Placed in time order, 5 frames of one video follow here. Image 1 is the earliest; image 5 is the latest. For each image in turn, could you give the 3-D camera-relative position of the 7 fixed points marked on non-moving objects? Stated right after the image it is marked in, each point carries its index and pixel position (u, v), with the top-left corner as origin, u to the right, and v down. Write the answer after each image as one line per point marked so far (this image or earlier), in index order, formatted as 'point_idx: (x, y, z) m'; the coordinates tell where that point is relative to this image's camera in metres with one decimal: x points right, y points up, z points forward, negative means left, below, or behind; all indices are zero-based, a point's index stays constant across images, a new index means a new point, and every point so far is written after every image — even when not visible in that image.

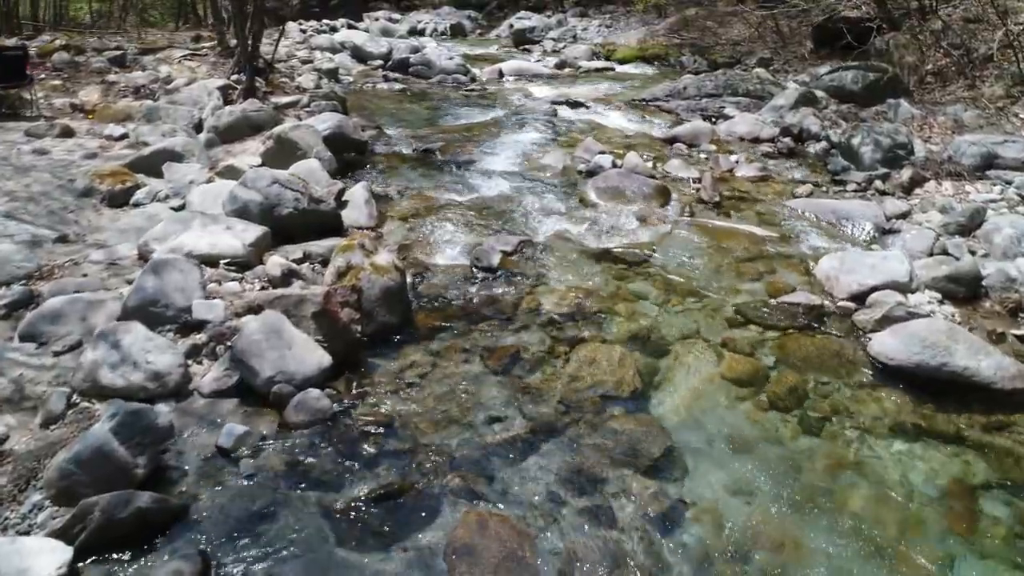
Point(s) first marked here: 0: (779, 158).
0: (+3.2, +1.6, +9.0) m
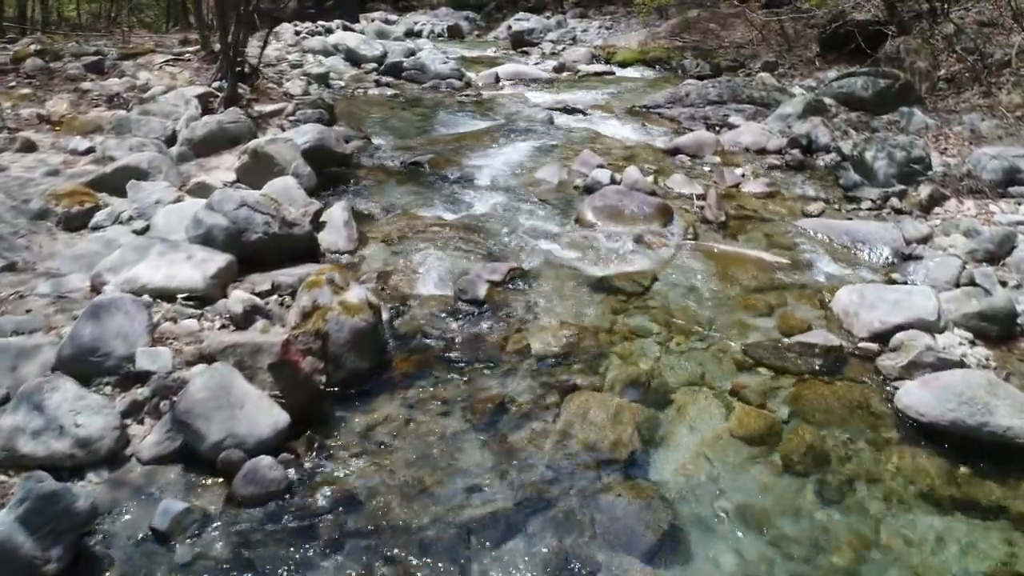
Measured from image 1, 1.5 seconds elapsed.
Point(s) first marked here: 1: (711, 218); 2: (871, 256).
0: (+3.1, +1.3, +8.5) m
1: (+1.8, +0.6, +6.9) m
2: (+2.9, +0.3, +6.1) m
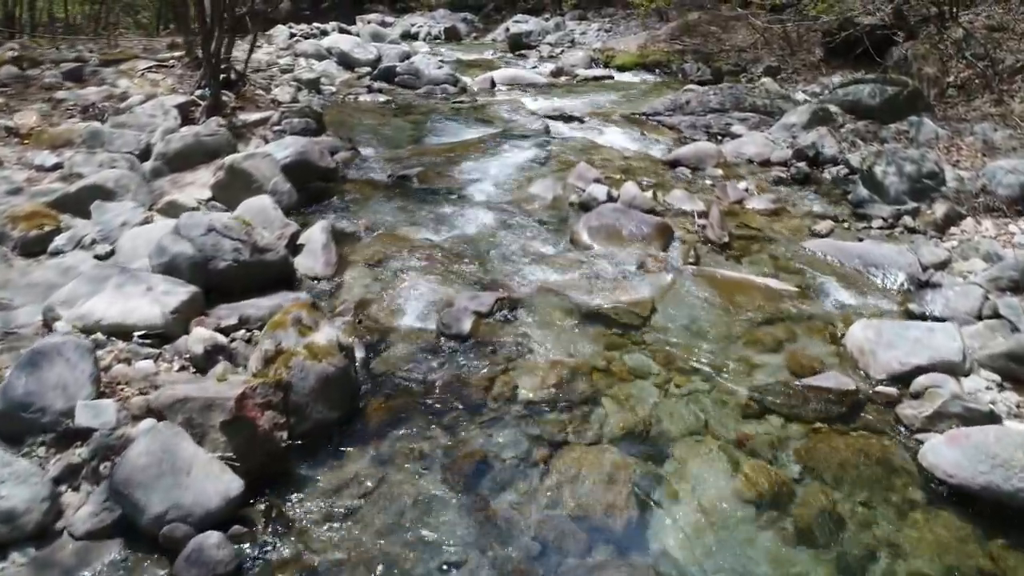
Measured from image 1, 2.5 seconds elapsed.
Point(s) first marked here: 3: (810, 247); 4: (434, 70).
0: (+3.0, +1.1, +8.1) m
1: (+1.7, +0.4, +6.5) m
2: (+2.8, 0.0, +5.7) m
3: (+2.5, +0.3, +6.3) m
4: (-1.4, +4.0, +14.1) m
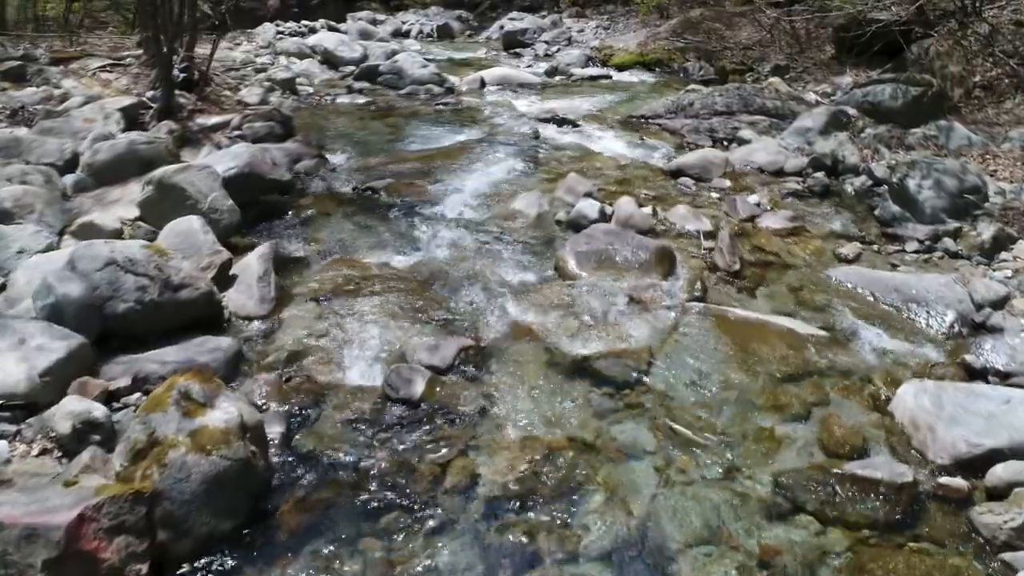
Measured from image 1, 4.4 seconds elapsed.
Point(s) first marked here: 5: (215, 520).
0: (+2.8, +0.8, +7.2) m
1: (+1.5, +0.2, +5.5) m
2: (+2.6, -0.2, +4.7) m
3: (+2.3, +0.1, +5.4) m
4: (-1.6, +3.8, +13.1) m
5: (-1.1, -0.9, +2.9) m
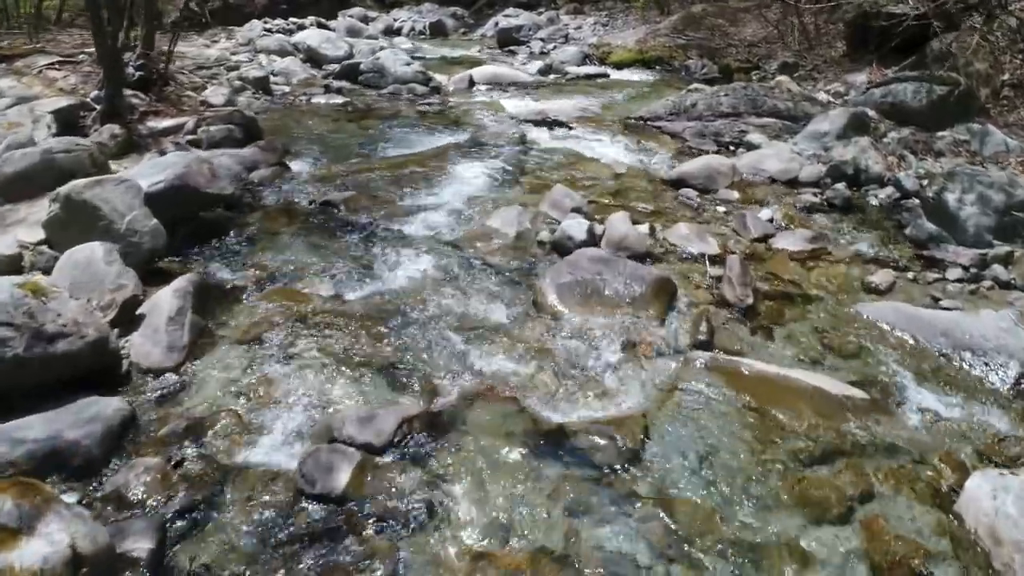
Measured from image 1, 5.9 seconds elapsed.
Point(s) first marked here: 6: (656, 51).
0: (+2.6, +0.6, +6.3) m
1: (+1.3, -0.1, +4.6) m
2: (+2.4, -0.5, +3.8) m
3: (+2.1, -0.2, +4.5) m
4: (-1.8, +3.6, +12.2) m
5: (-1.3, -1.1, +2.0) m
6: (+2.5, +4.1, +13.3) m
